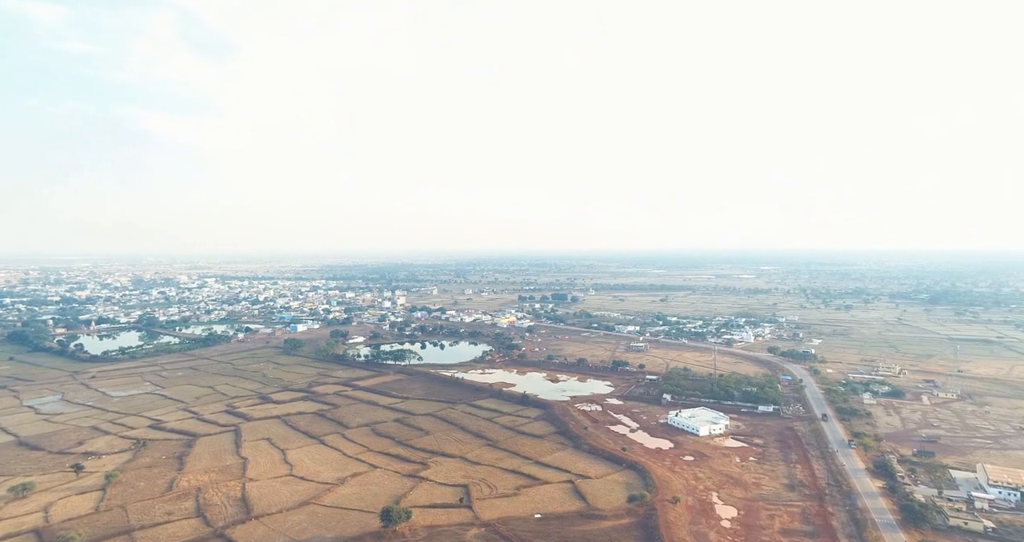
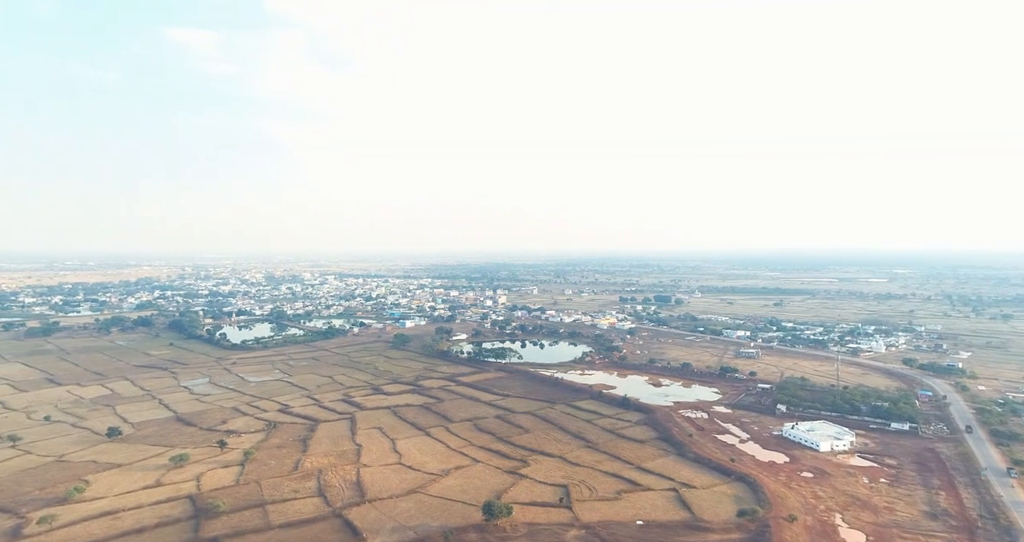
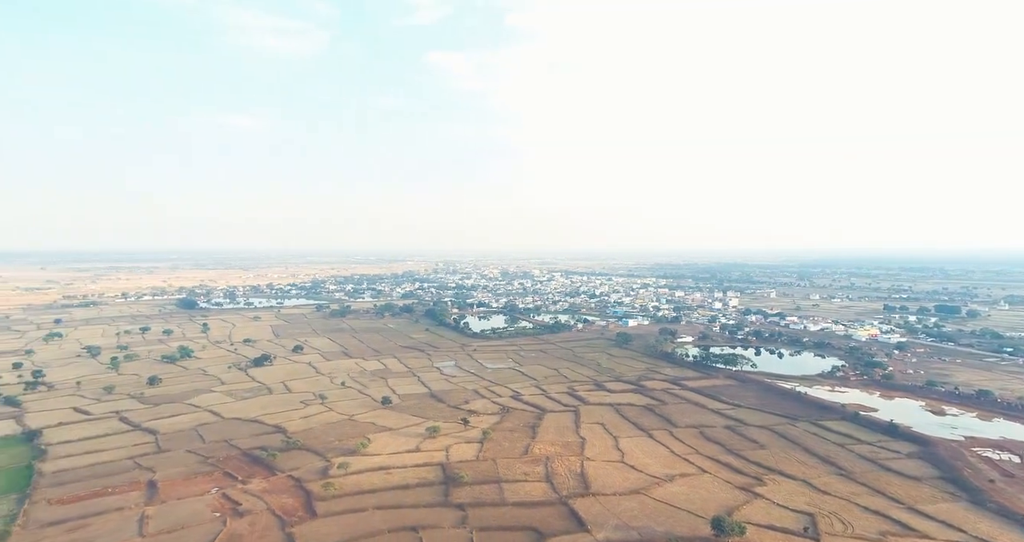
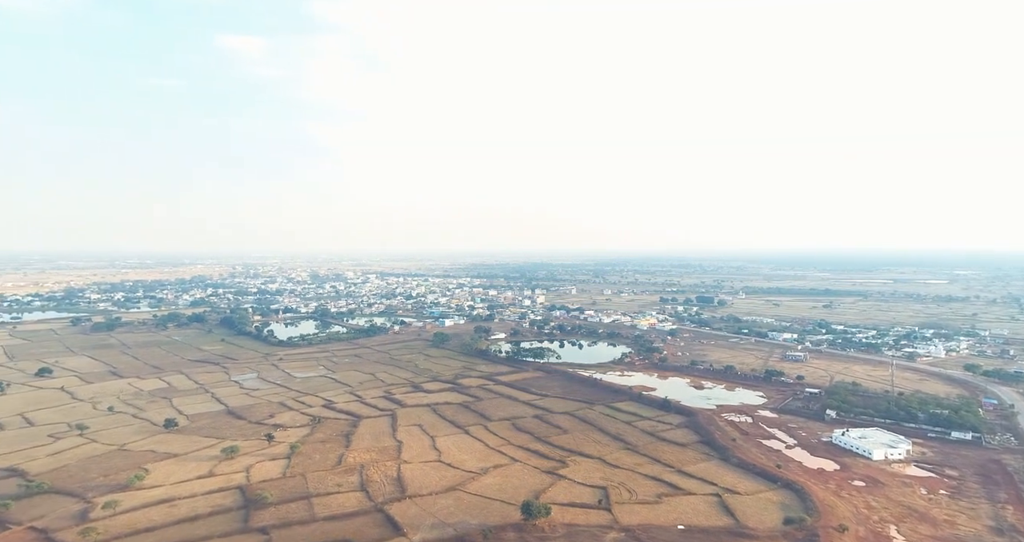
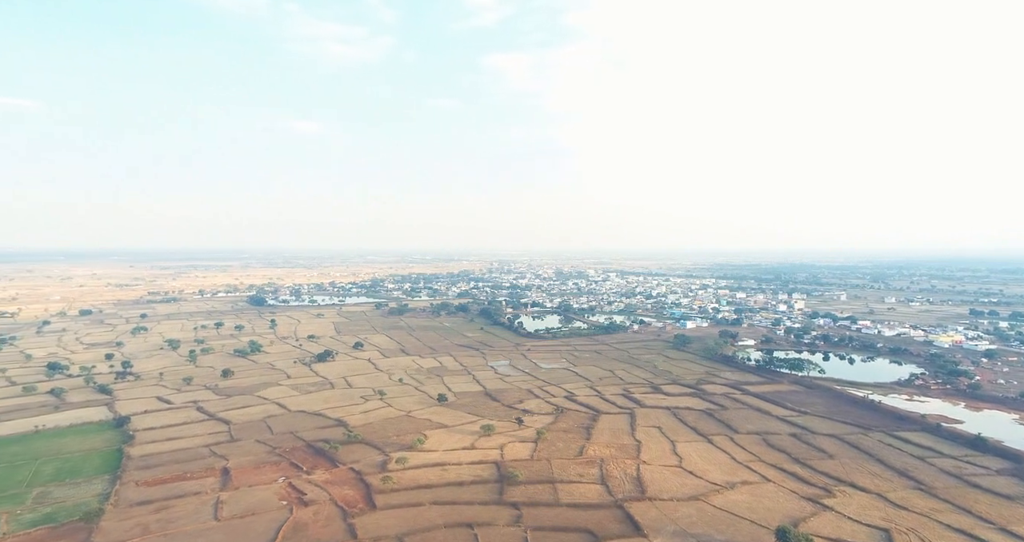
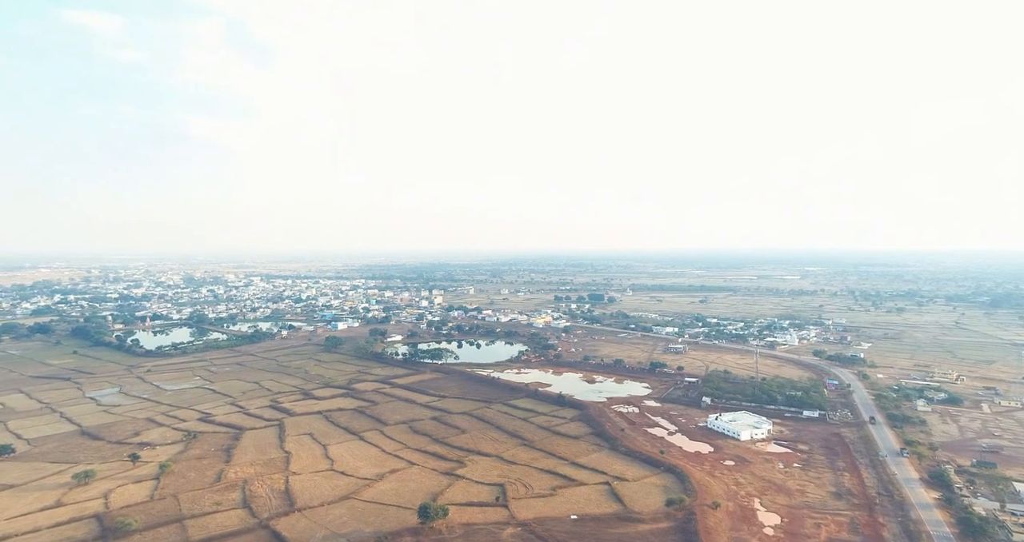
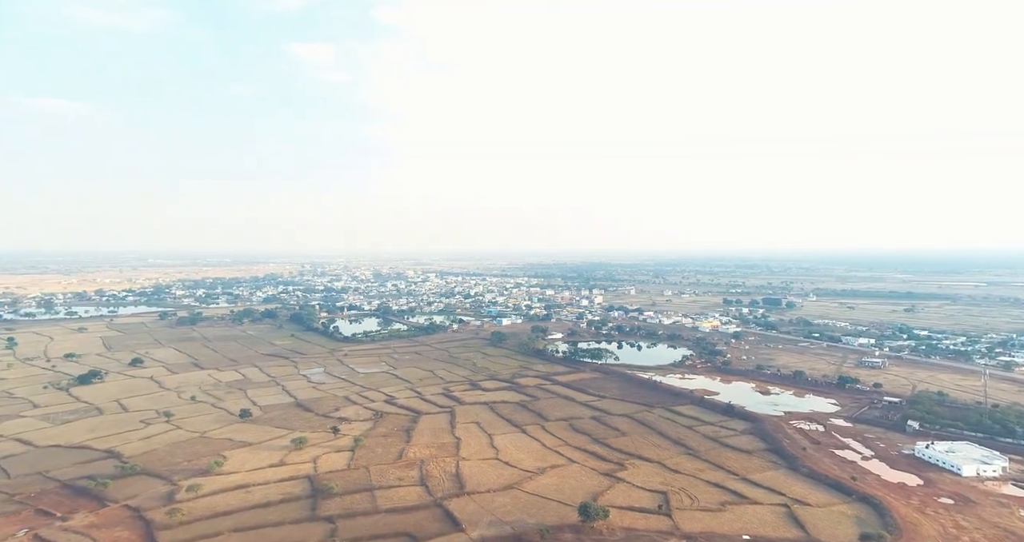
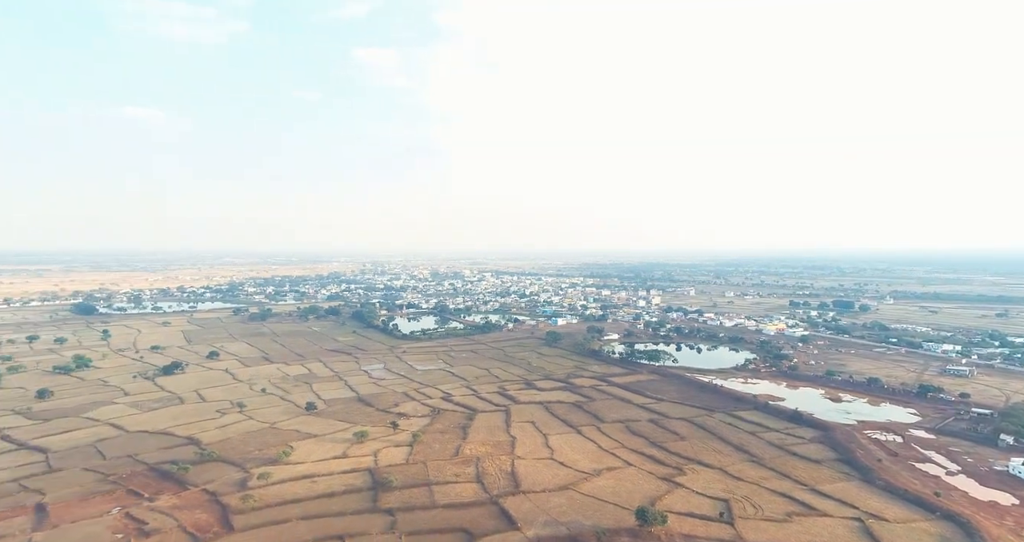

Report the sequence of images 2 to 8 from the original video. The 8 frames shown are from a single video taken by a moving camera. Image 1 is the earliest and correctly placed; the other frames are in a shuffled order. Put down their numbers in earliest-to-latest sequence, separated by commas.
6, 2, 4, 7, 8, 3, 5
